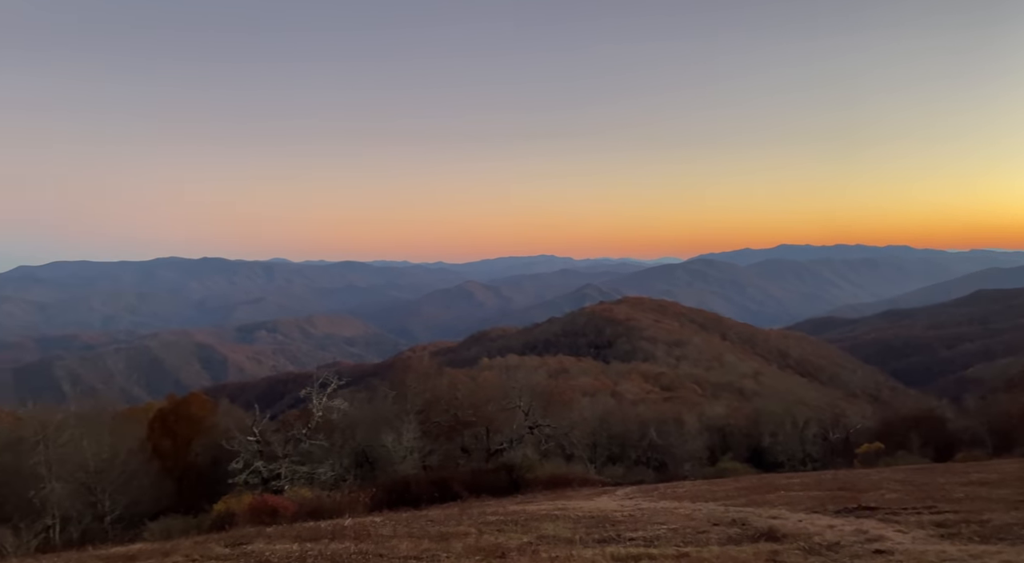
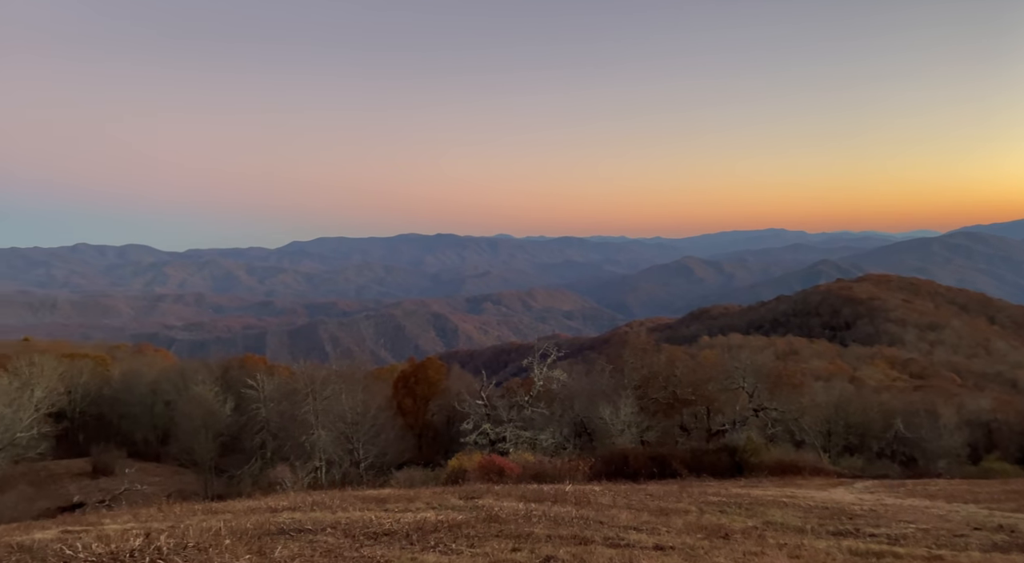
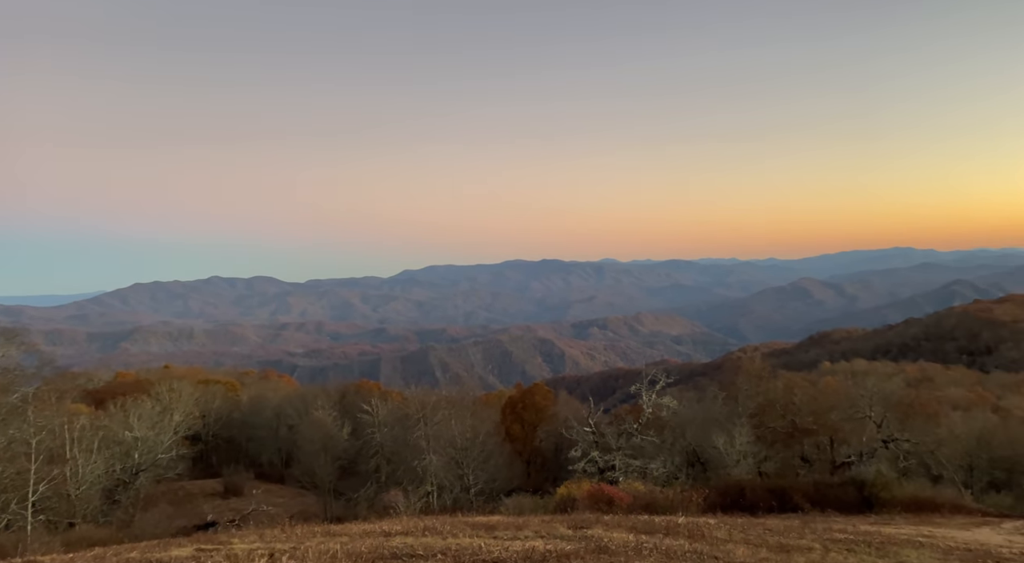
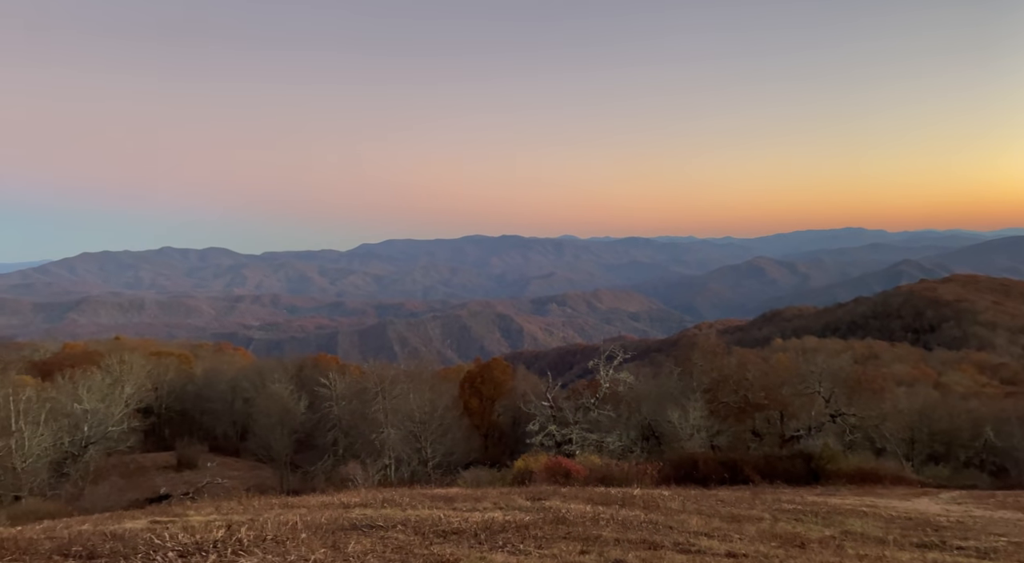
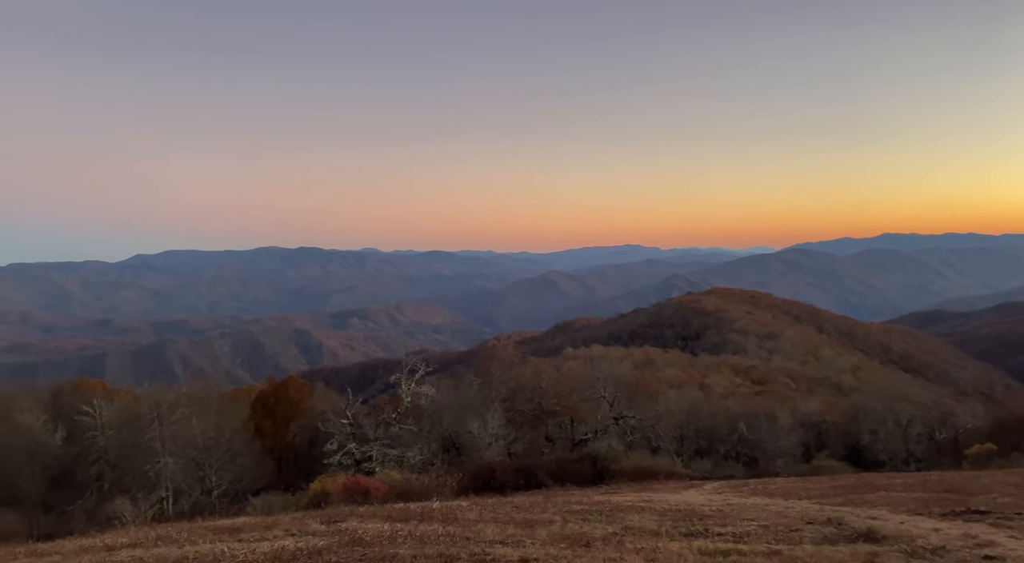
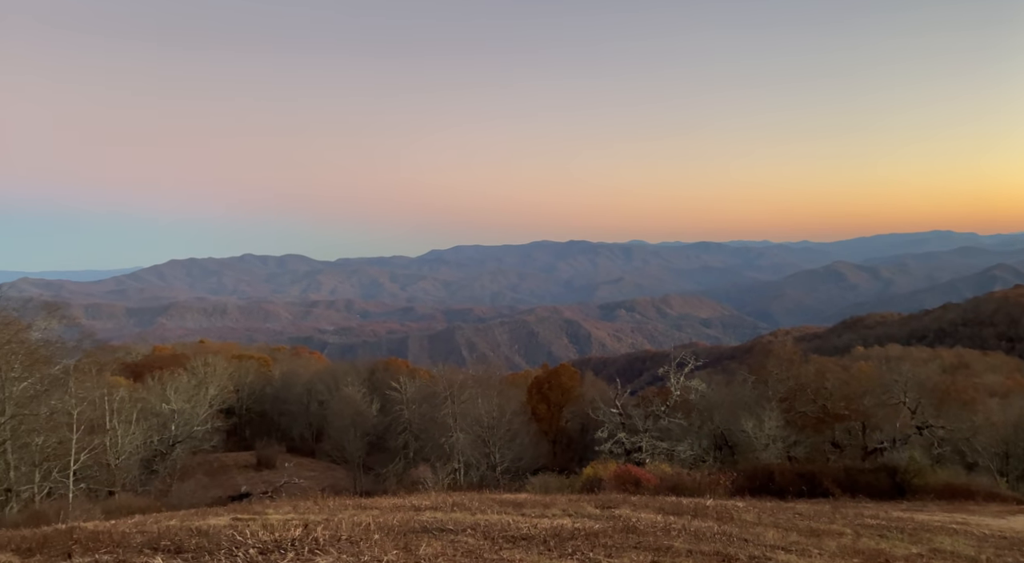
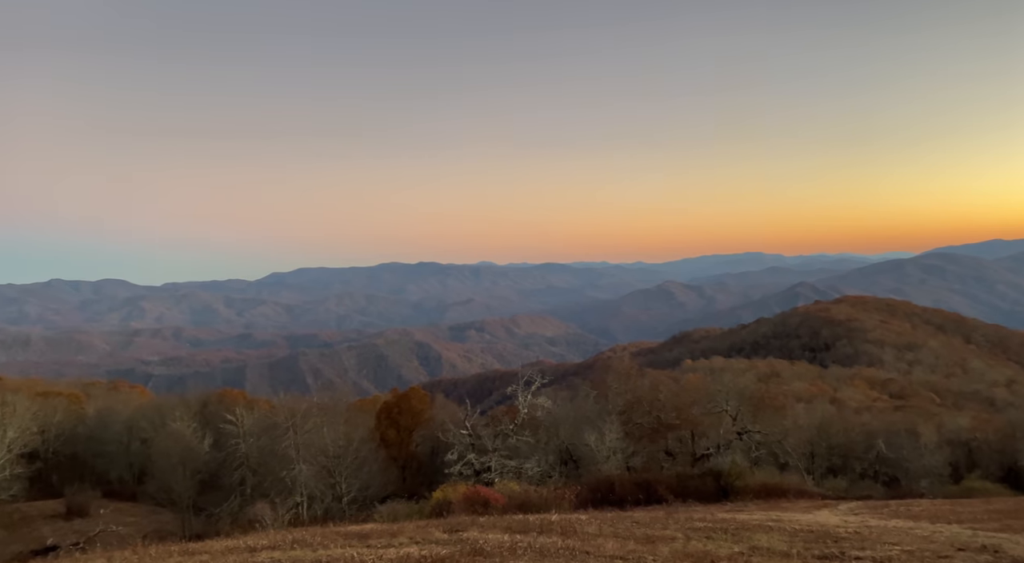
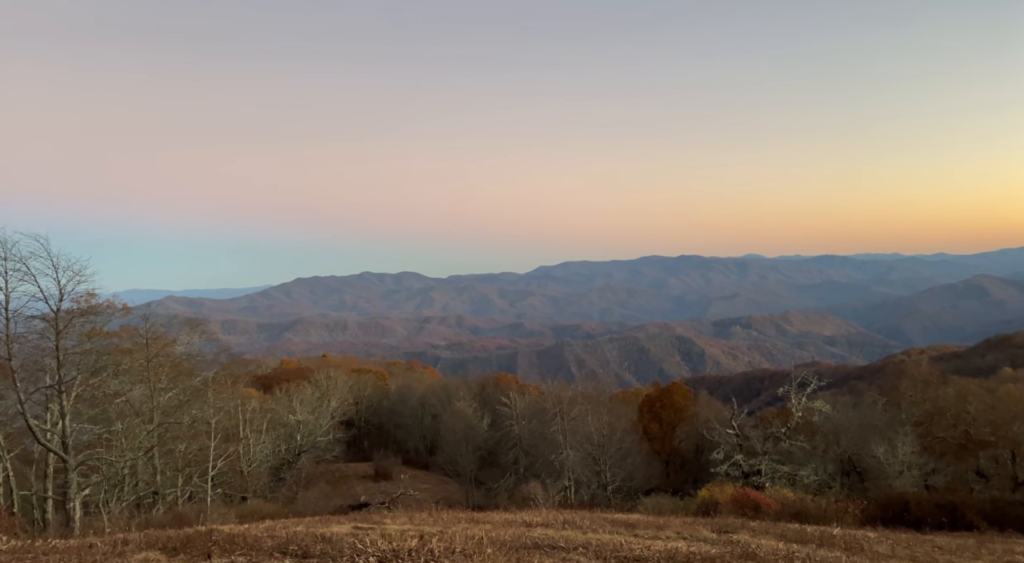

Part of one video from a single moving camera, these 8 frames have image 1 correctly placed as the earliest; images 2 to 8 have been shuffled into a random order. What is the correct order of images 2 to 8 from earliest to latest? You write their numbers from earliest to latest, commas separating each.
5, 2, 4, 6, 8, 3, 7
